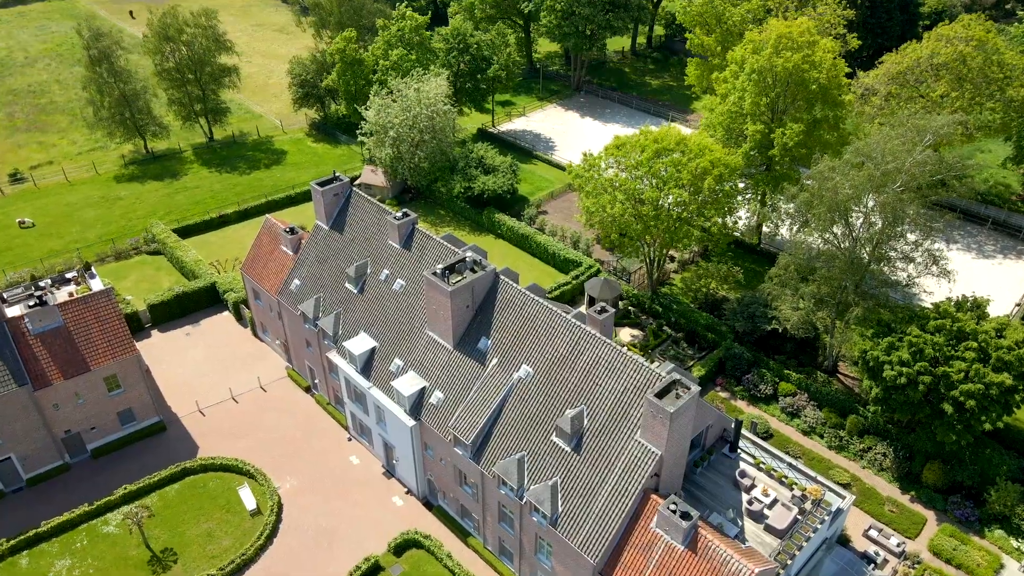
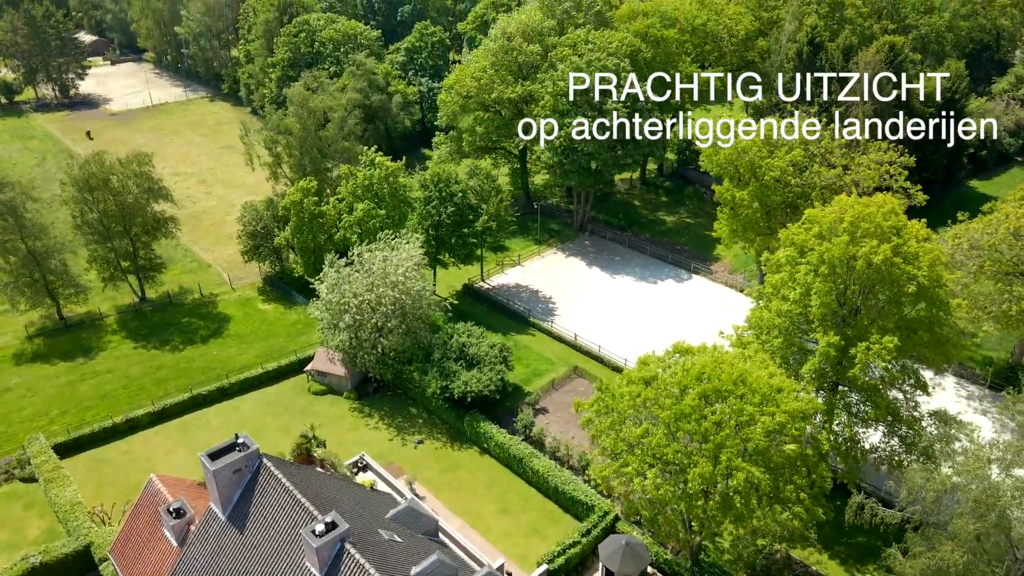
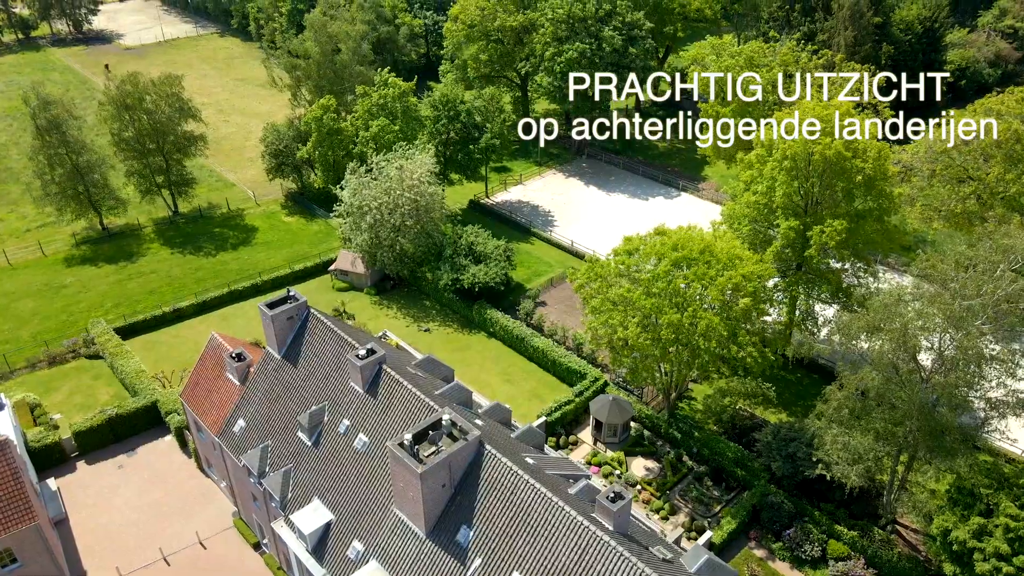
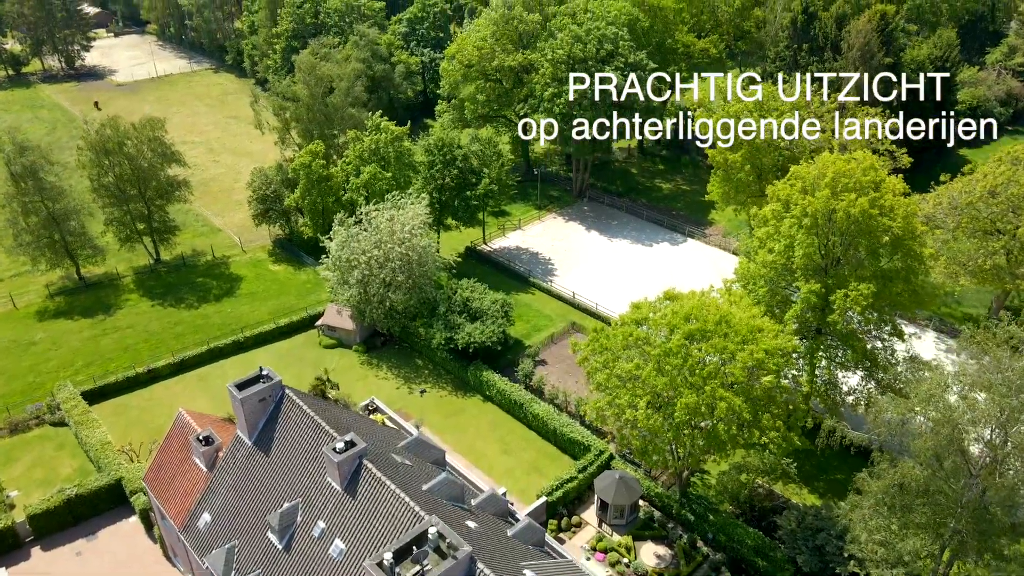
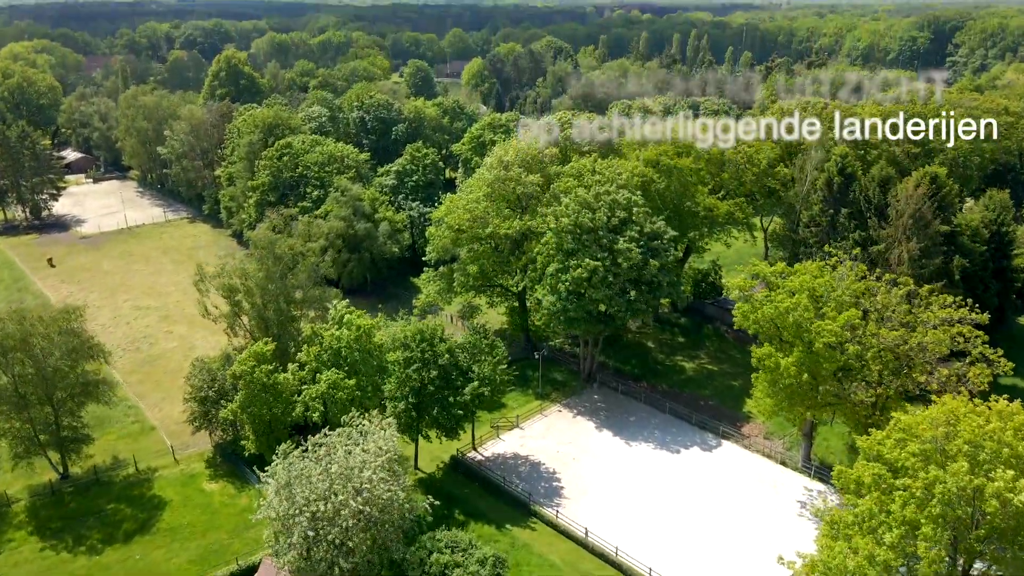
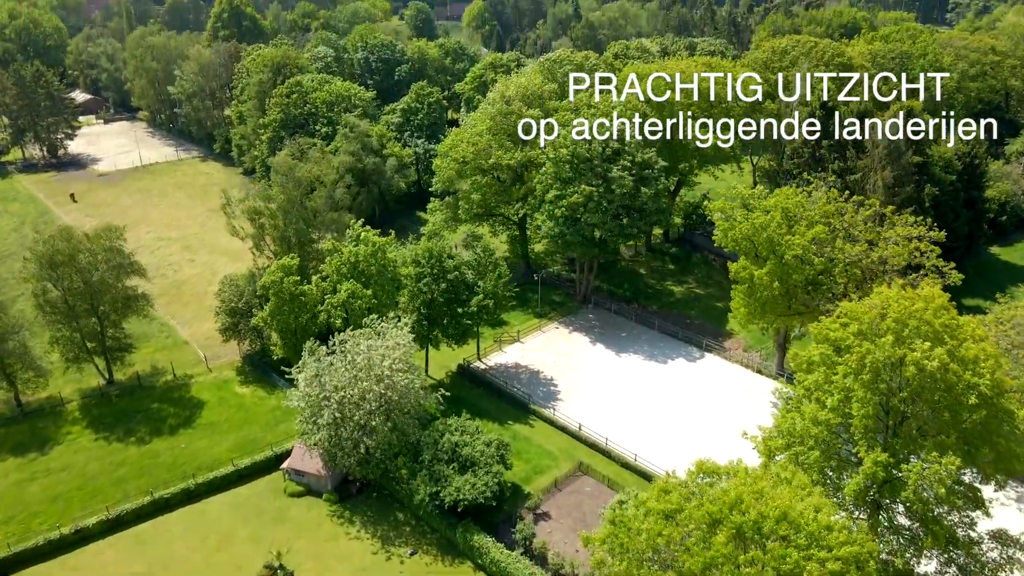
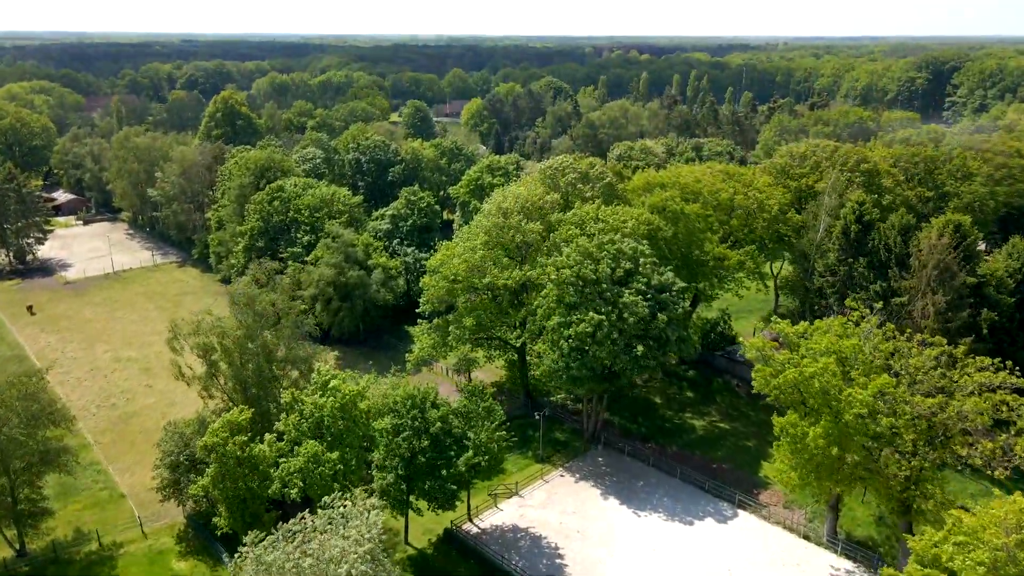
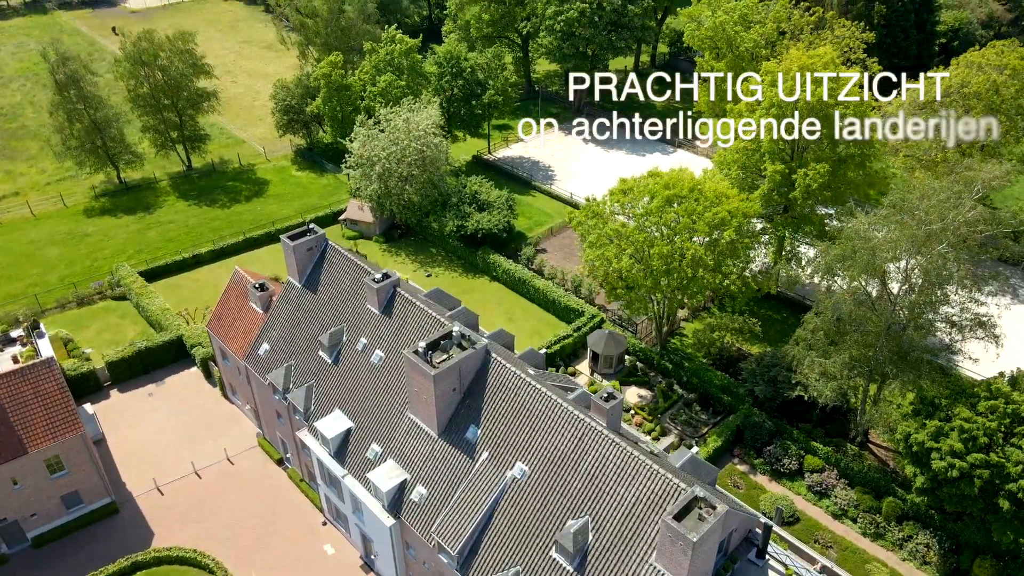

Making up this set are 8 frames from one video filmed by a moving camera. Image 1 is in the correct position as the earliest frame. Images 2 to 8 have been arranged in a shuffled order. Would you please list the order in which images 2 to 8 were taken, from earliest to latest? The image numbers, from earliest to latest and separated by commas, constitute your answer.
8, 3, 4, 2, 6, 5, 7
